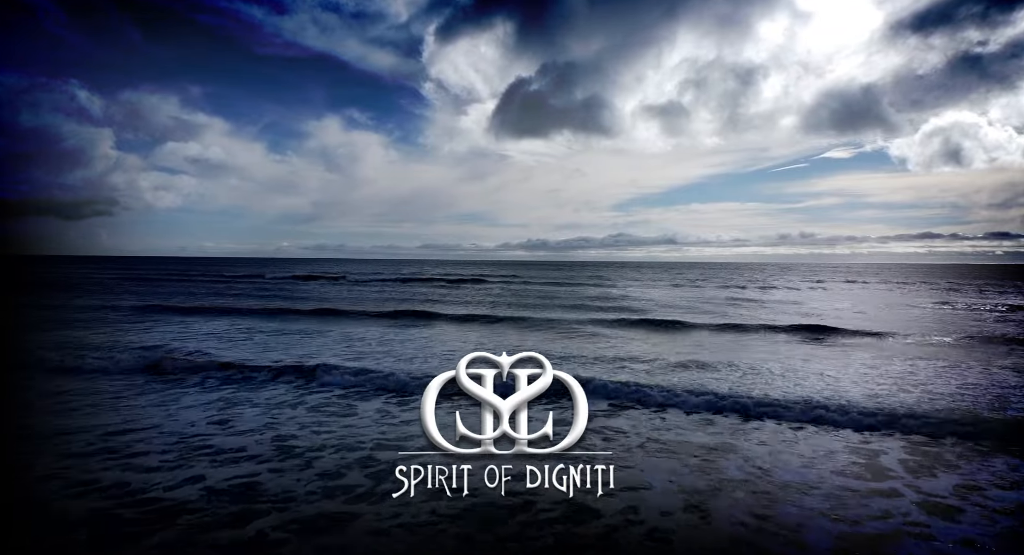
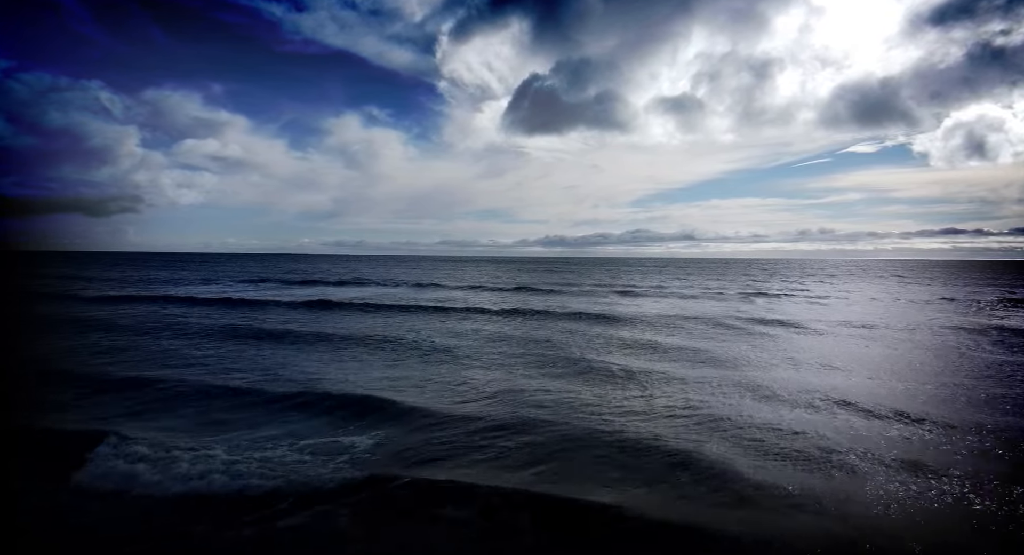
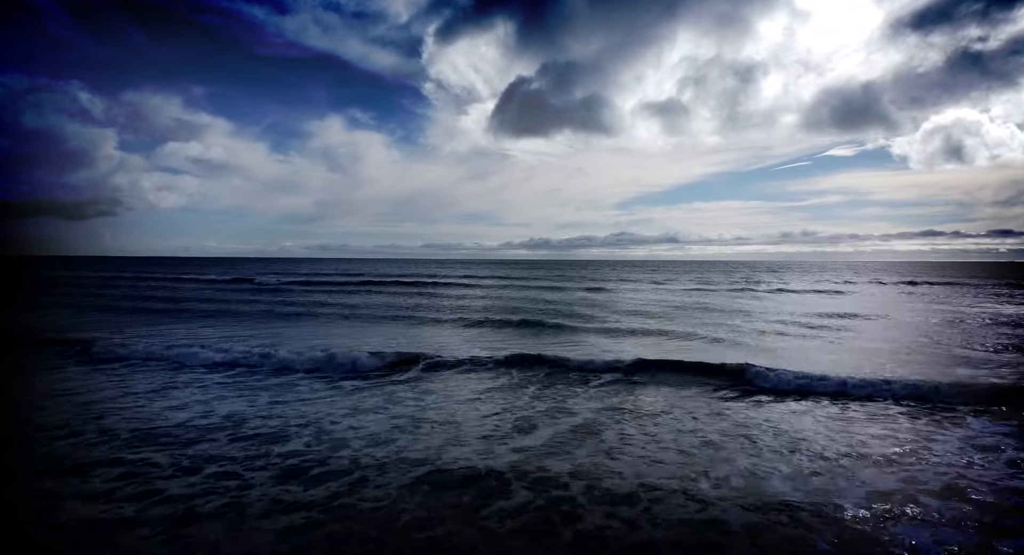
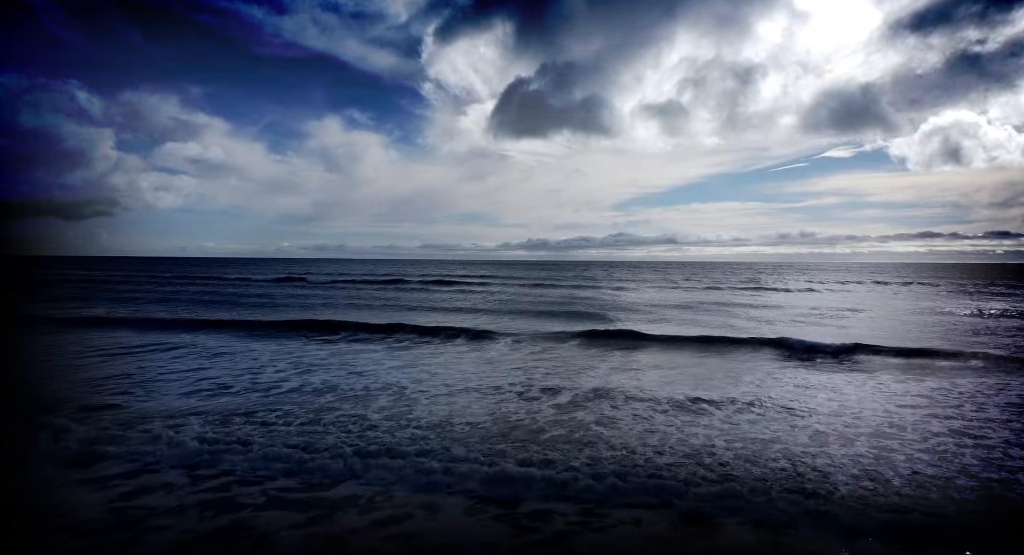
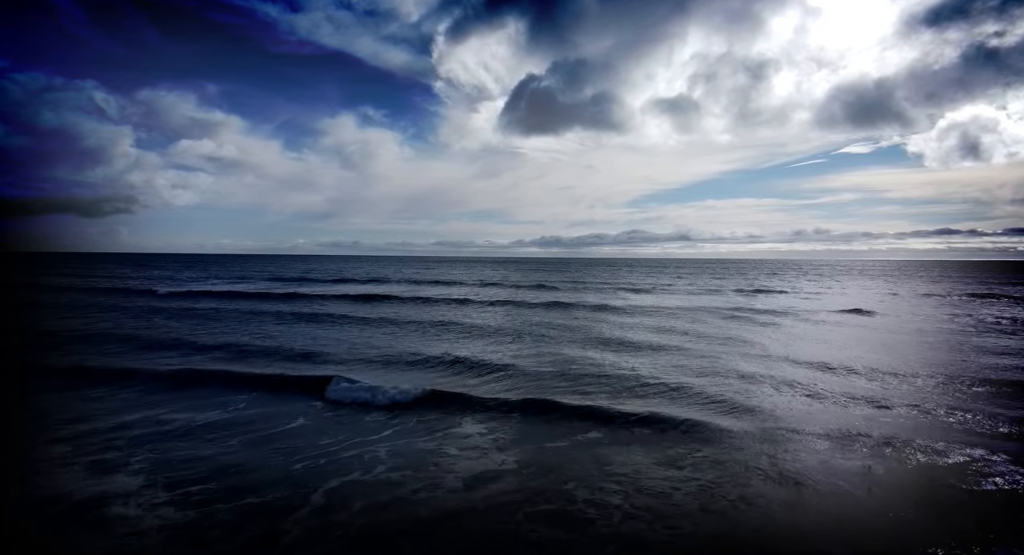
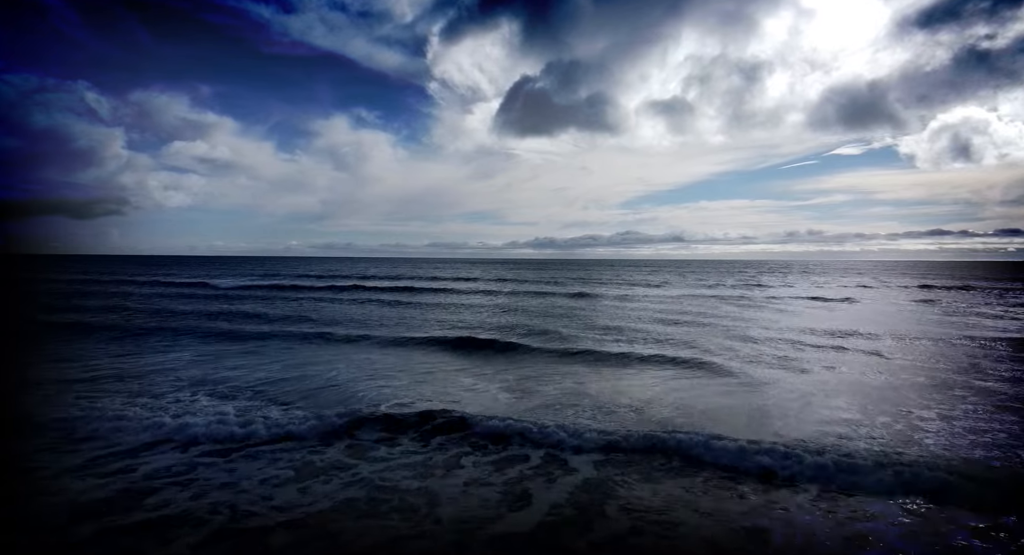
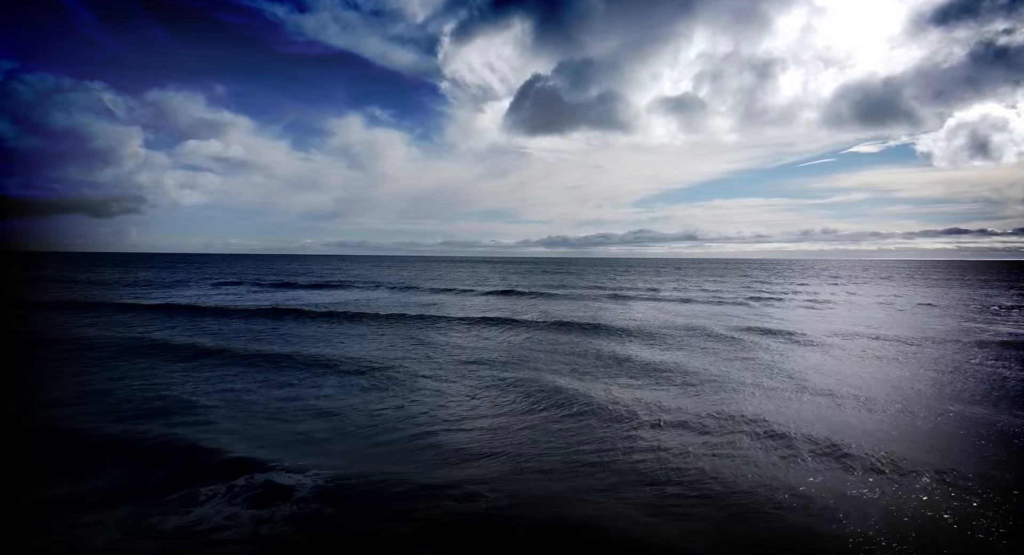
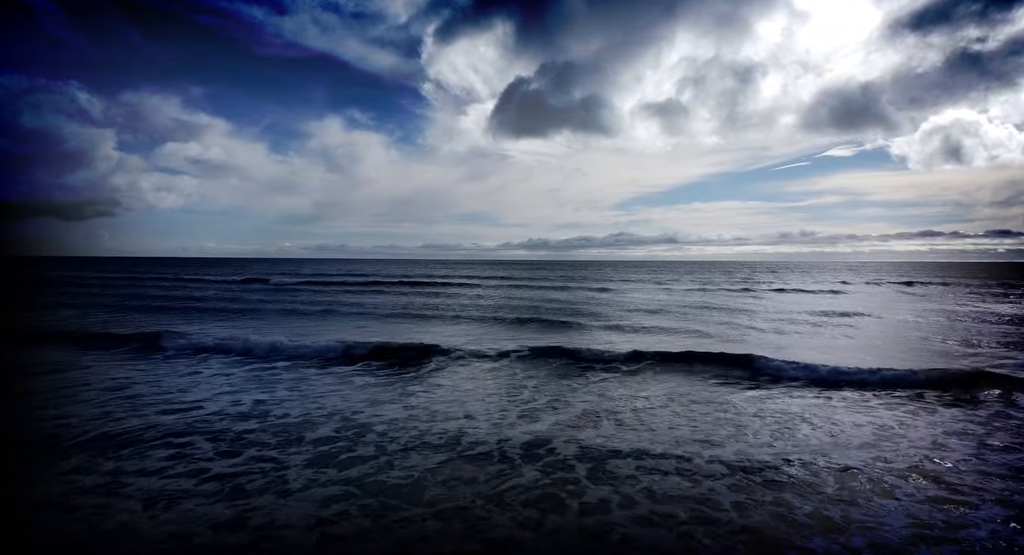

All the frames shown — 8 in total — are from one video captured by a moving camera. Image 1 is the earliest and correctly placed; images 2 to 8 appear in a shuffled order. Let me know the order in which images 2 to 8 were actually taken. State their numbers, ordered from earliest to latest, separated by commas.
4, 8, 3, 6, 5, 2, 7
